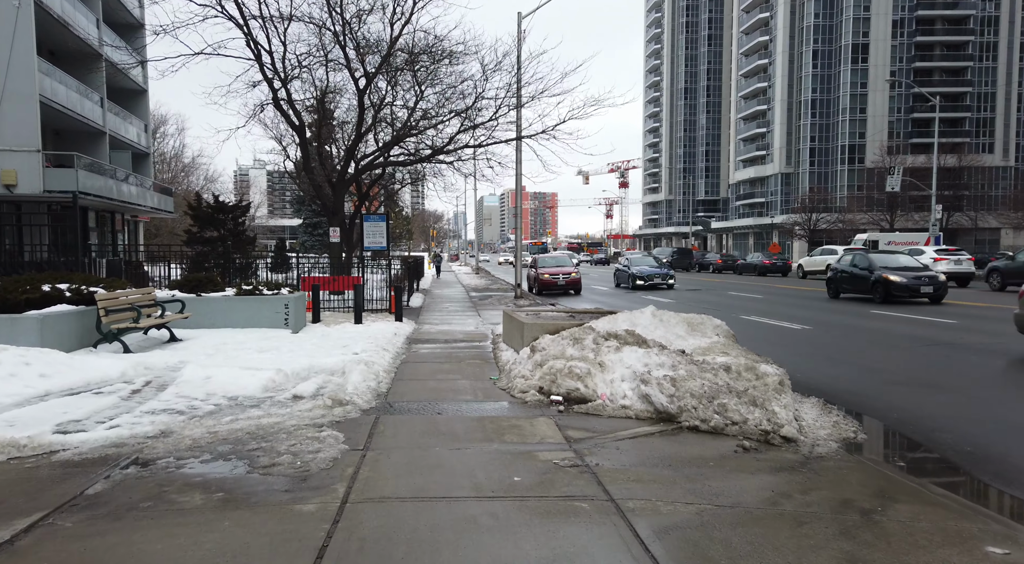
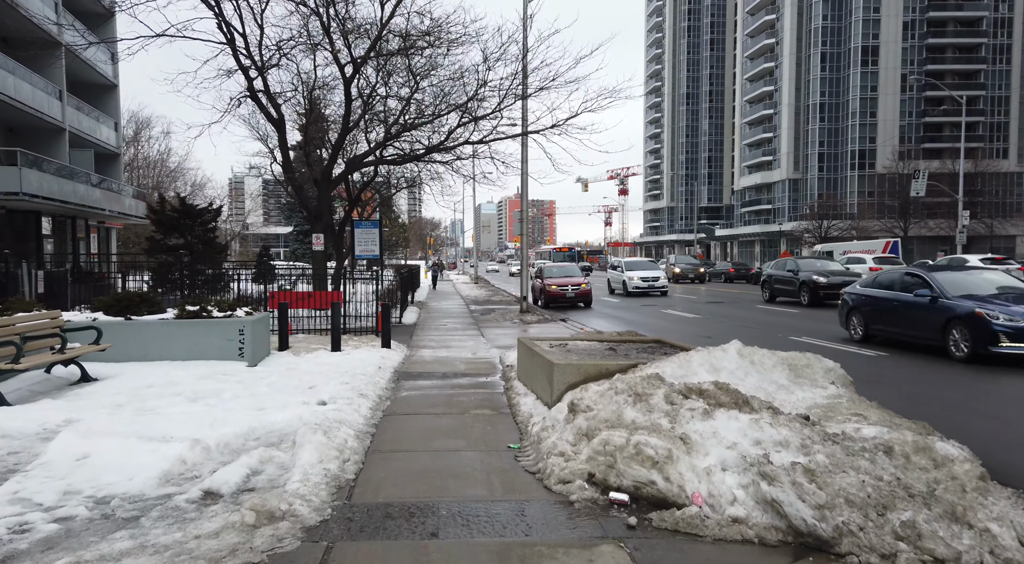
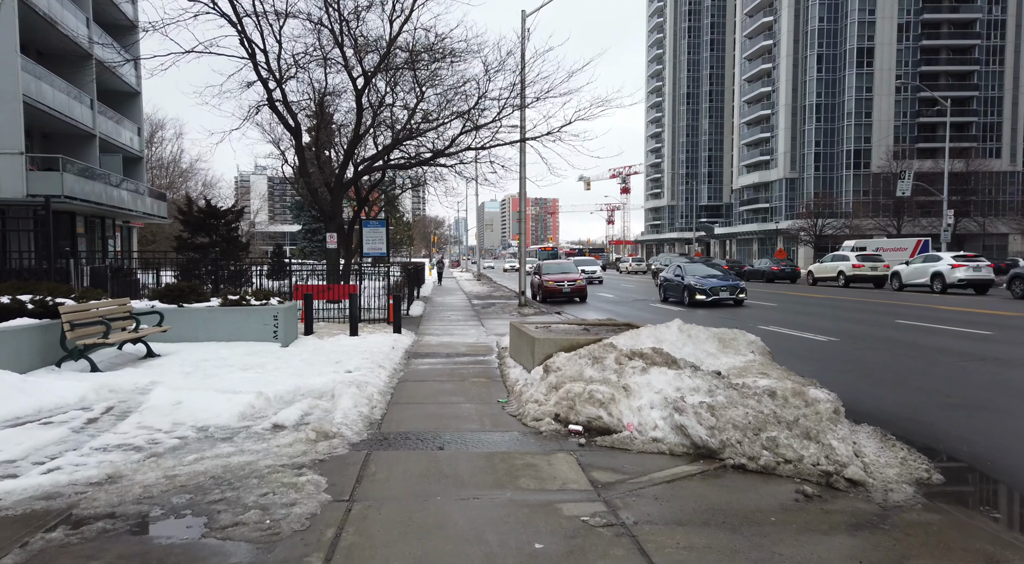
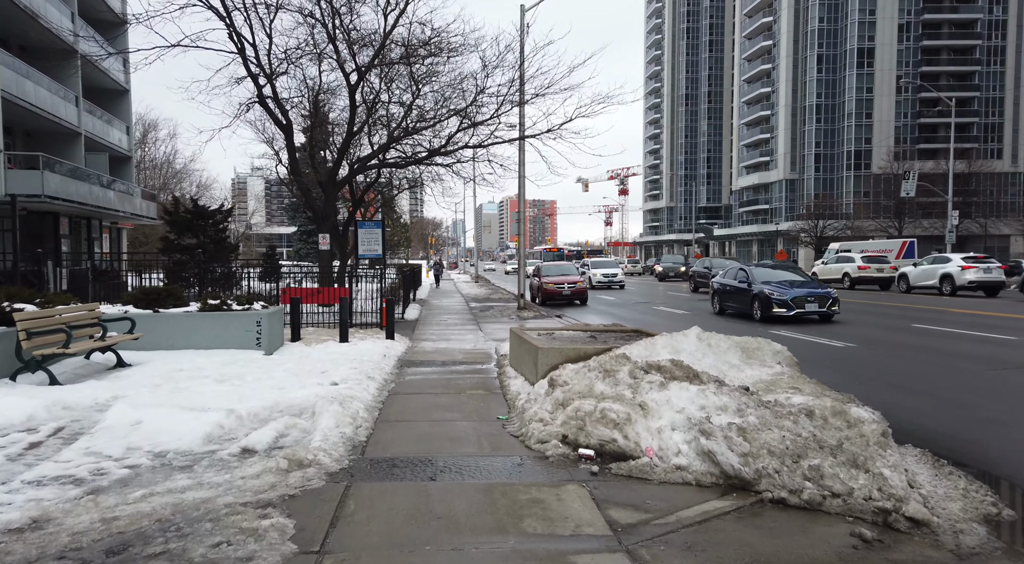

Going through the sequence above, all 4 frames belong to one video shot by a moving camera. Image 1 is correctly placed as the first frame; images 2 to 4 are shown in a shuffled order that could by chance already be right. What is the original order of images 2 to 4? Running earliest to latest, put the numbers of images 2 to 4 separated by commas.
3, 4, 2
